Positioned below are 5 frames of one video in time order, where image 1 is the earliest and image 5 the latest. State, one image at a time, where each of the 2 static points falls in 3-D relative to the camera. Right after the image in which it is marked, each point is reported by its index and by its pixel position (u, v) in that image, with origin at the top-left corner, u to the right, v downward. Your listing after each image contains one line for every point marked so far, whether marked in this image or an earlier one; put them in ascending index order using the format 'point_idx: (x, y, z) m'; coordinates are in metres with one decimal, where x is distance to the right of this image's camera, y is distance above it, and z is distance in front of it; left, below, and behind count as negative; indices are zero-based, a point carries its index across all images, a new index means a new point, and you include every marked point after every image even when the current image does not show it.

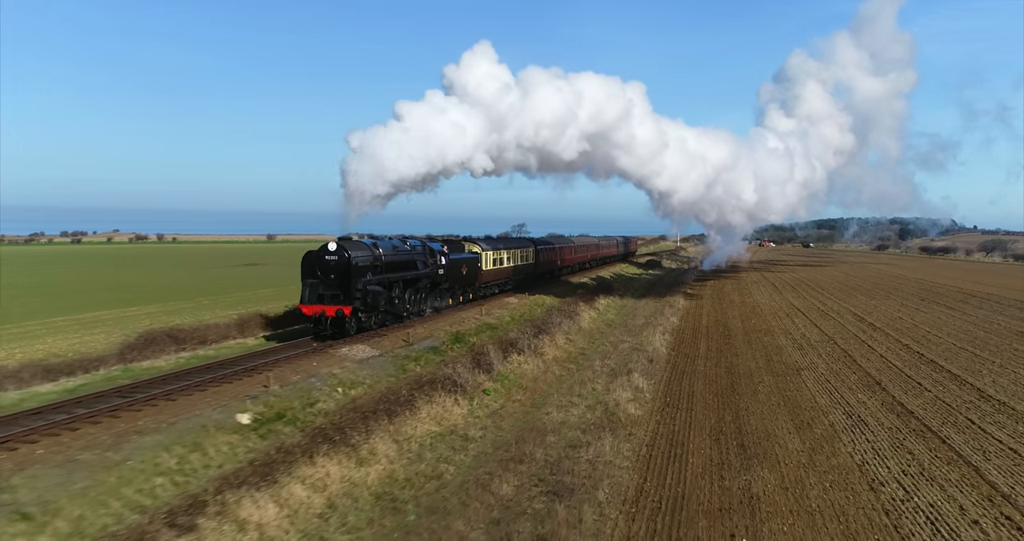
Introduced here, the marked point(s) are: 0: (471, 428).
0: (-0.9, -3.3, +12.3) m
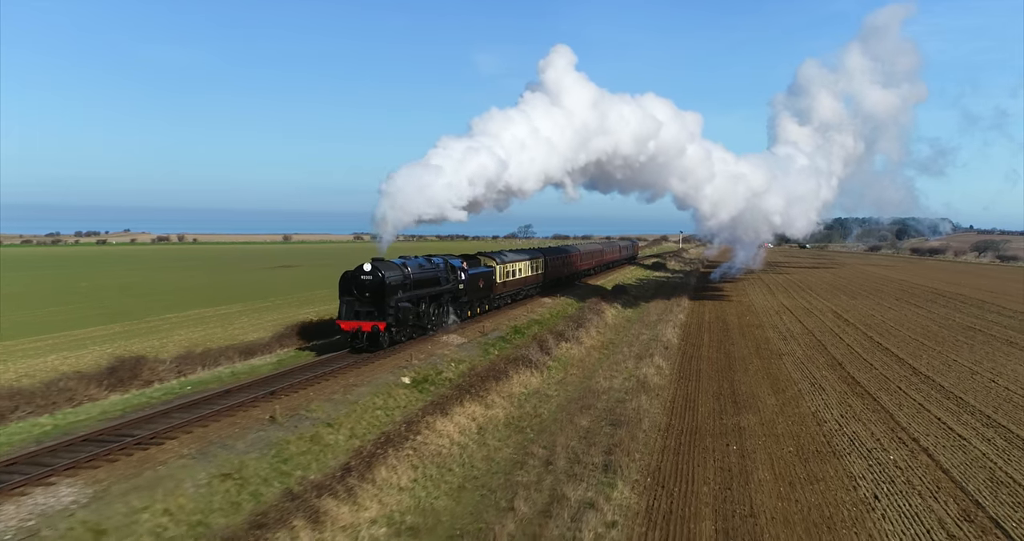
0: (+1.1, -3.7, +17.8) m
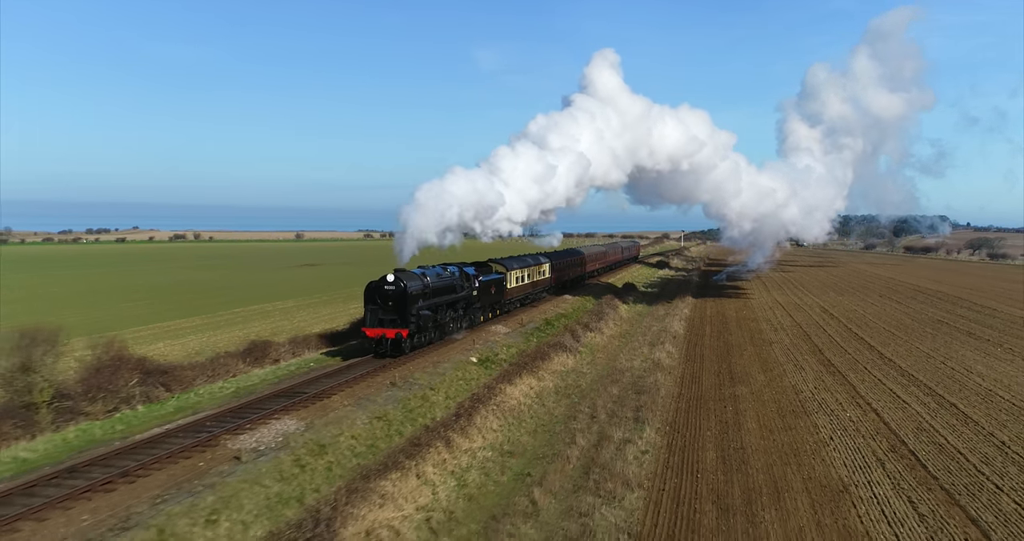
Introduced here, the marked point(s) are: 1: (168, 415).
0: (+2.7, -3.8, +22.3) m
1: (-8.4, -3.5, +14.2) m
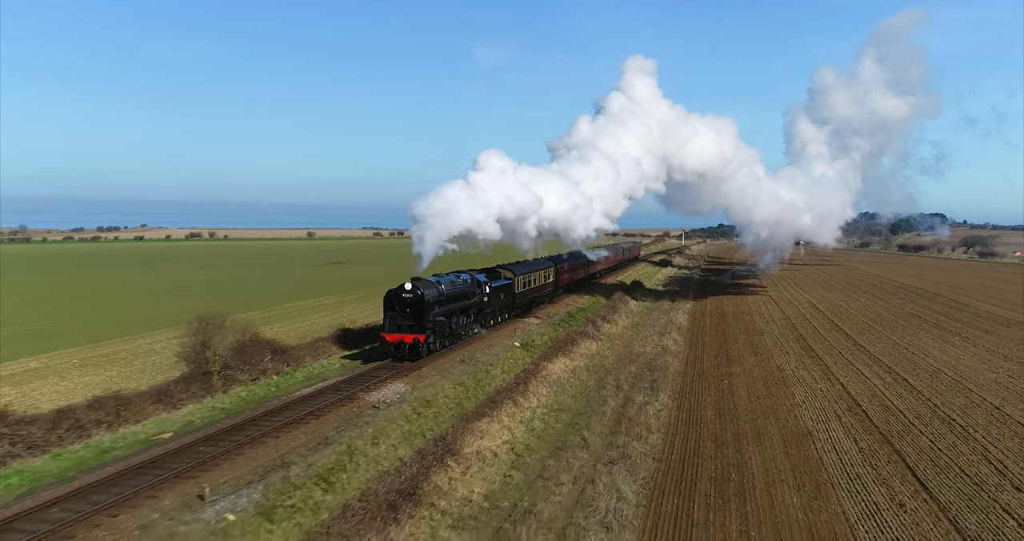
0: (+4.3, -3.8, +27.0) m
1: (-6.8, -3.6, +18.9) m
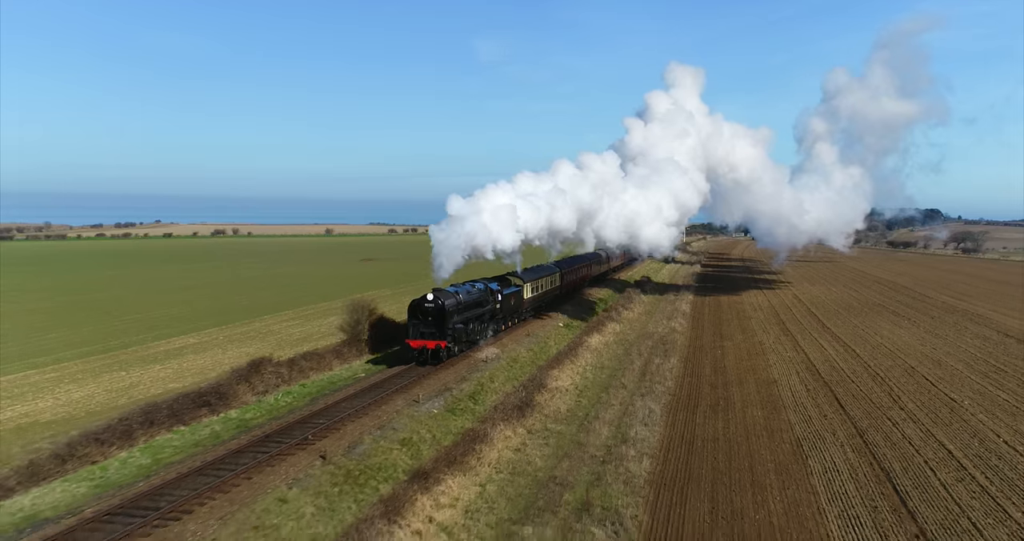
0: (+6.9, -3.7, +35.0) m
1: (-4.2, -3.6, +26.9) m
